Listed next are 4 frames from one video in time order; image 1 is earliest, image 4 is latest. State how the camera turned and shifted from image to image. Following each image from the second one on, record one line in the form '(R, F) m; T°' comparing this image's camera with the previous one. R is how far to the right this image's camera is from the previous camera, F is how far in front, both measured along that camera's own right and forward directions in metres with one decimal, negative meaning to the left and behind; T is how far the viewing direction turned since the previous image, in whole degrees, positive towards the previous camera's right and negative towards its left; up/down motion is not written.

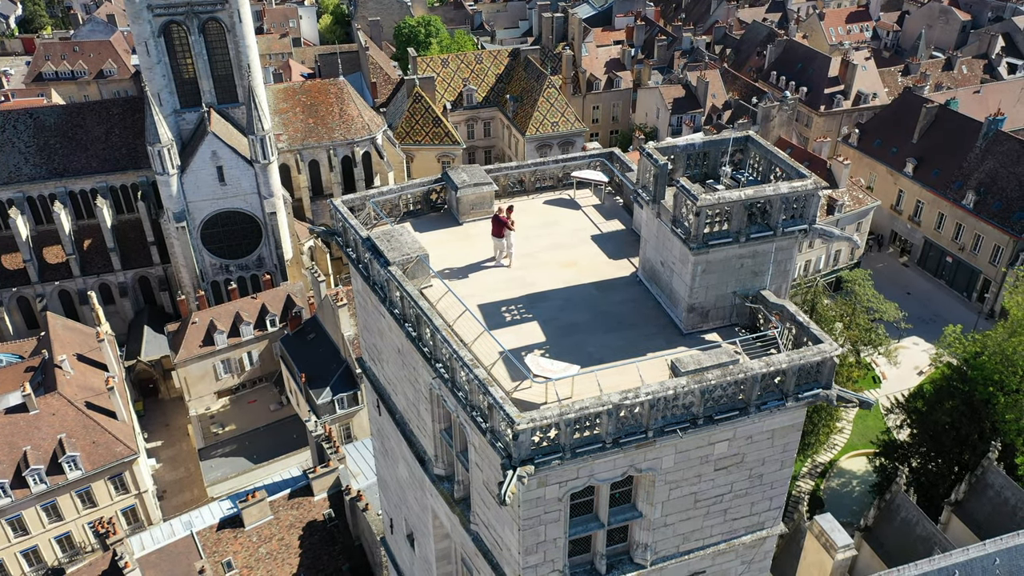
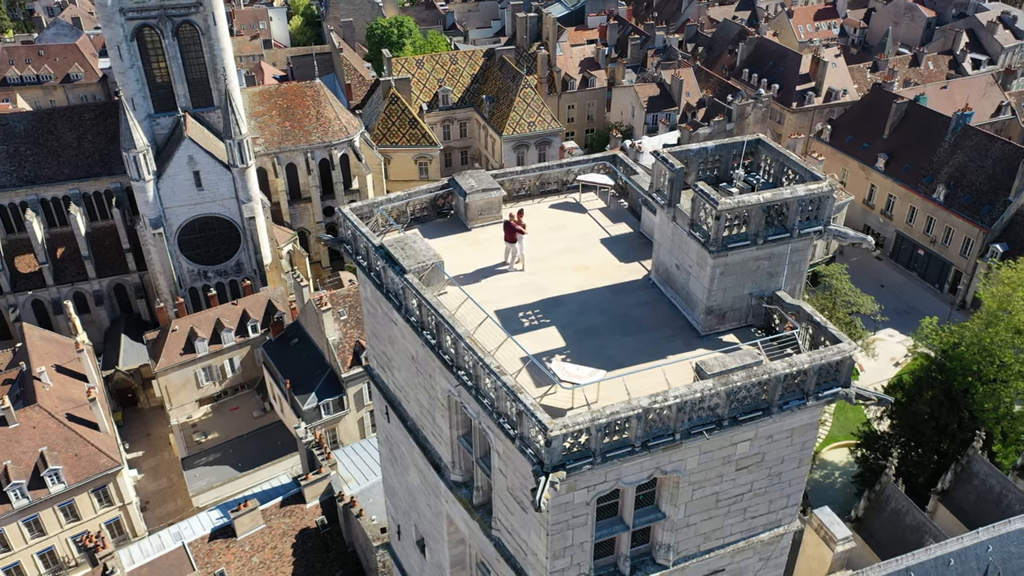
(-0.9, 0.0) m; +2°
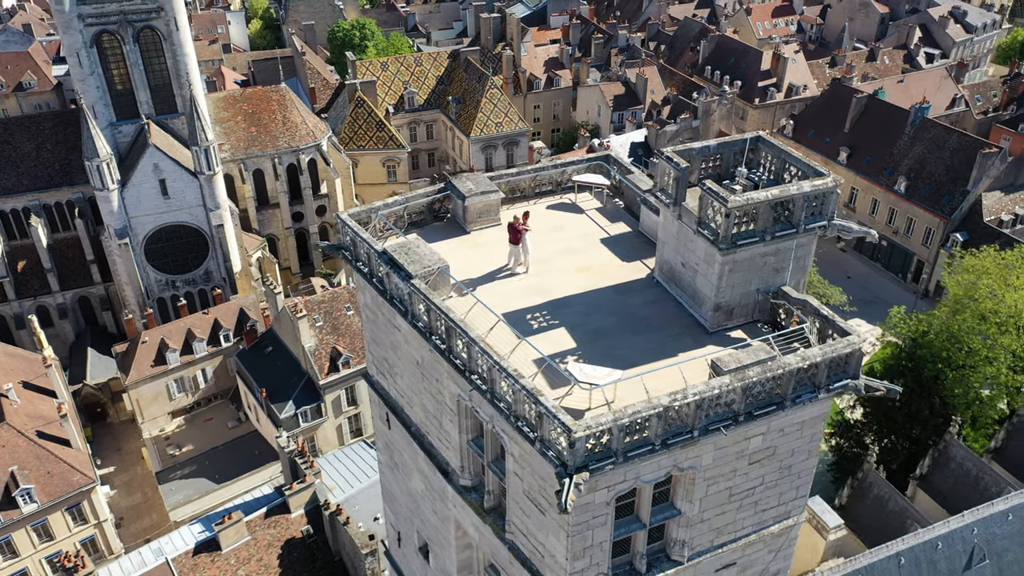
(-0.9, +0.1) m; +3°
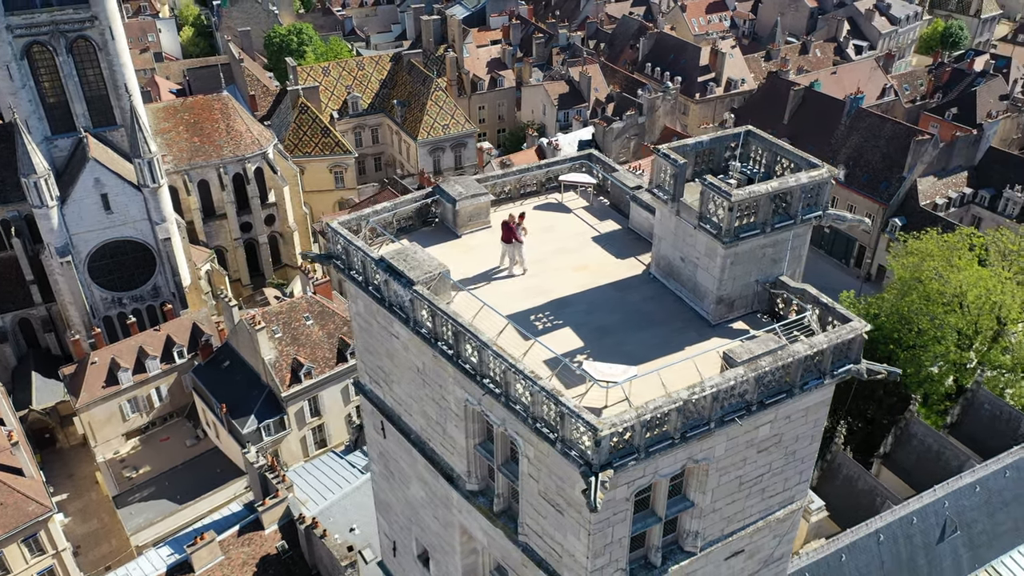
(-1.2, +0.1) m; +4°
